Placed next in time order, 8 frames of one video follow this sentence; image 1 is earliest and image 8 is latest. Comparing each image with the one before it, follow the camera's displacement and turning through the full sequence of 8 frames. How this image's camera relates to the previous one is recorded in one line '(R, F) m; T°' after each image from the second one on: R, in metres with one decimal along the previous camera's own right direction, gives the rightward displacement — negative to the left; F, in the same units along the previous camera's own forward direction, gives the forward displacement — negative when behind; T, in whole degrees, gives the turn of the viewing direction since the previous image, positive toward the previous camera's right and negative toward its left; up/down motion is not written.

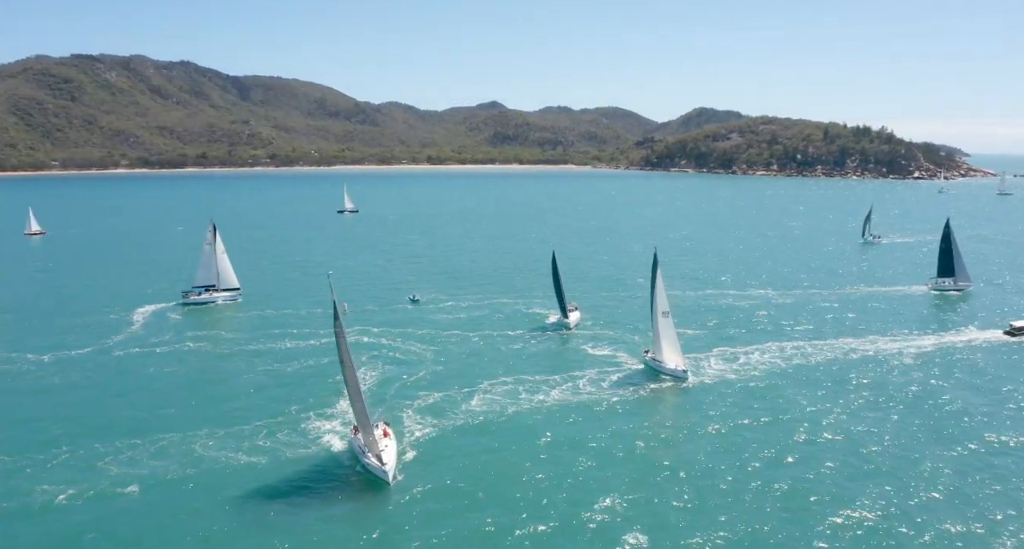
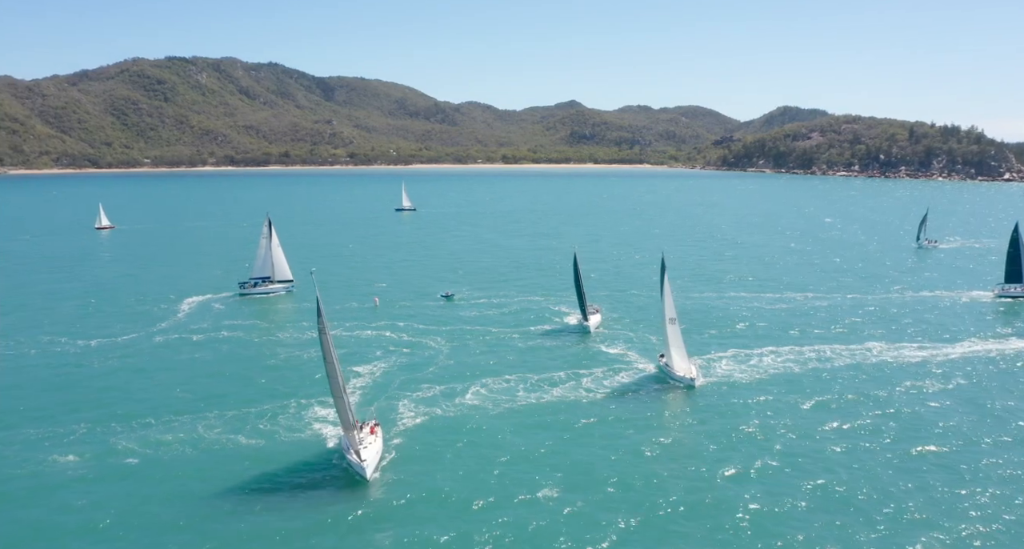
(+3.4, -0.6) m; -5°
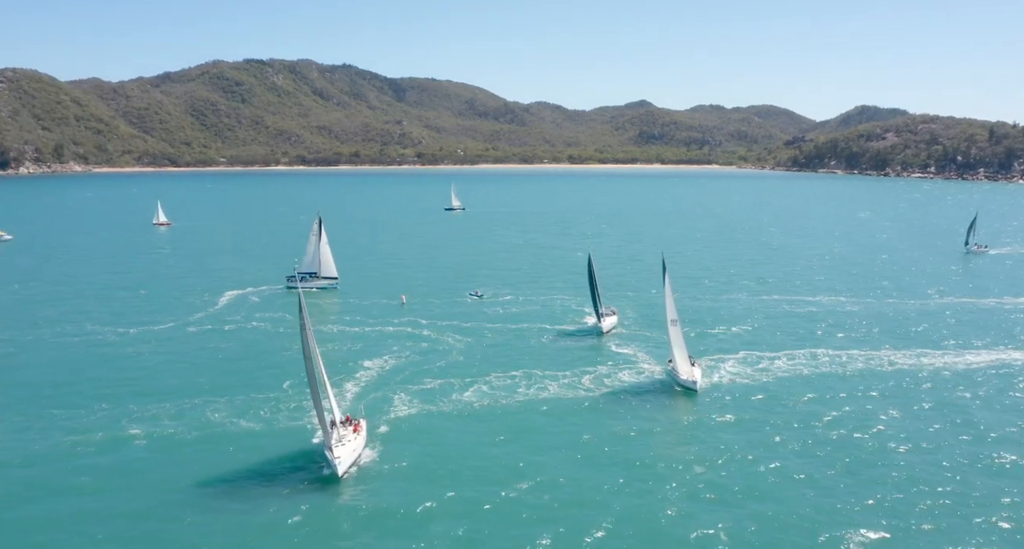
(+3.1, -0.6) m; -5°
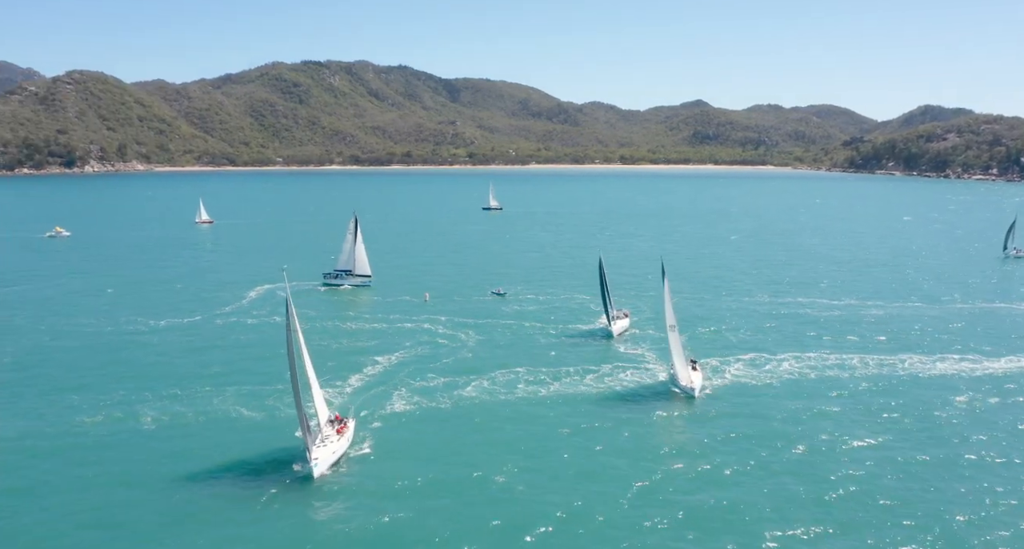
(+2.4, -0.6) m; -4°
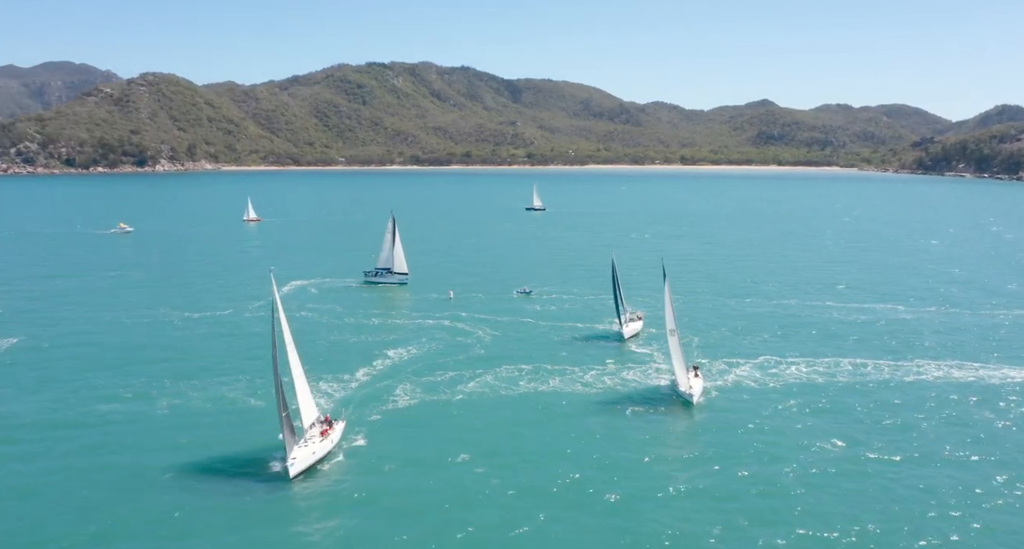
(+2.7, -0.6) m; -4°
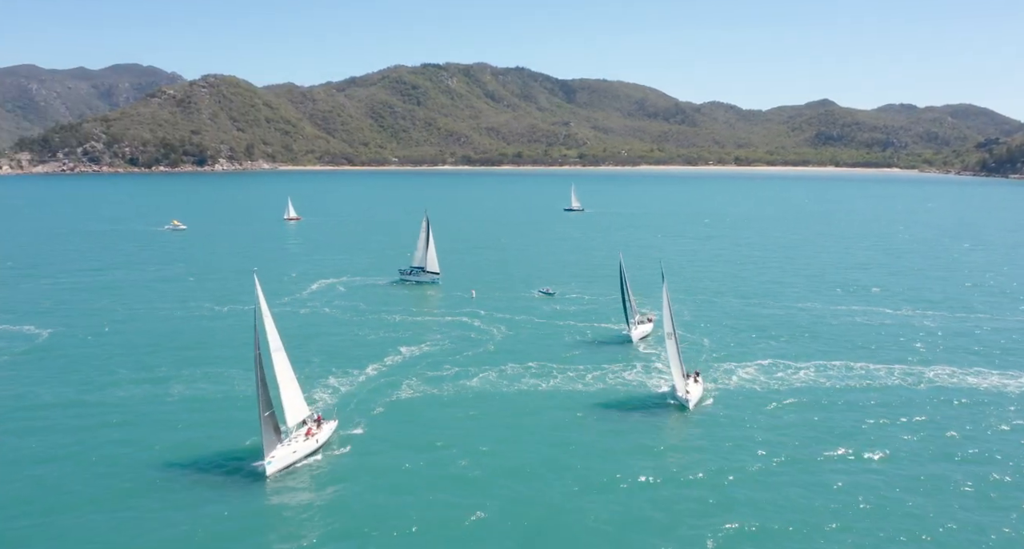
(+2.5, -0.6) m; -4°
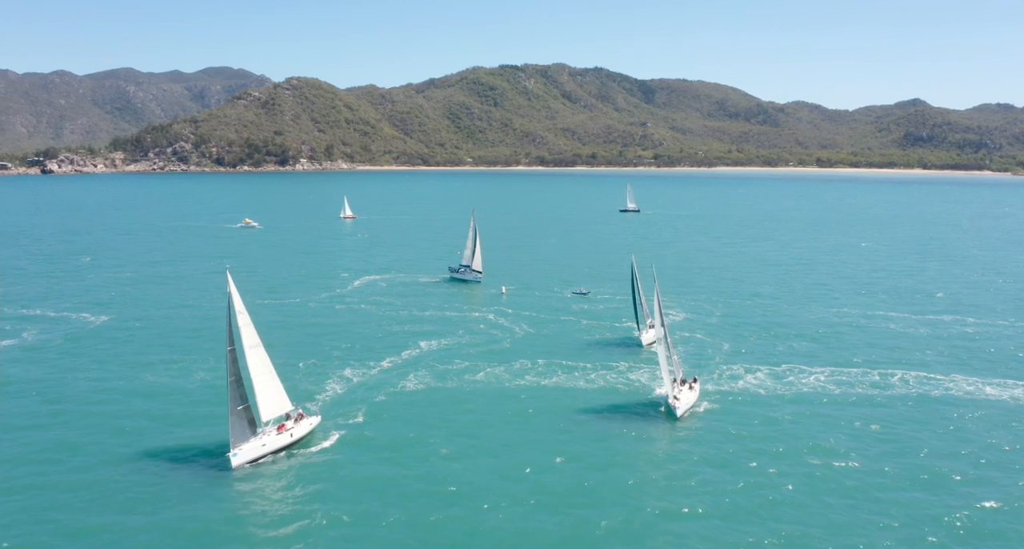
(+3.5, -0.9) m; -5°
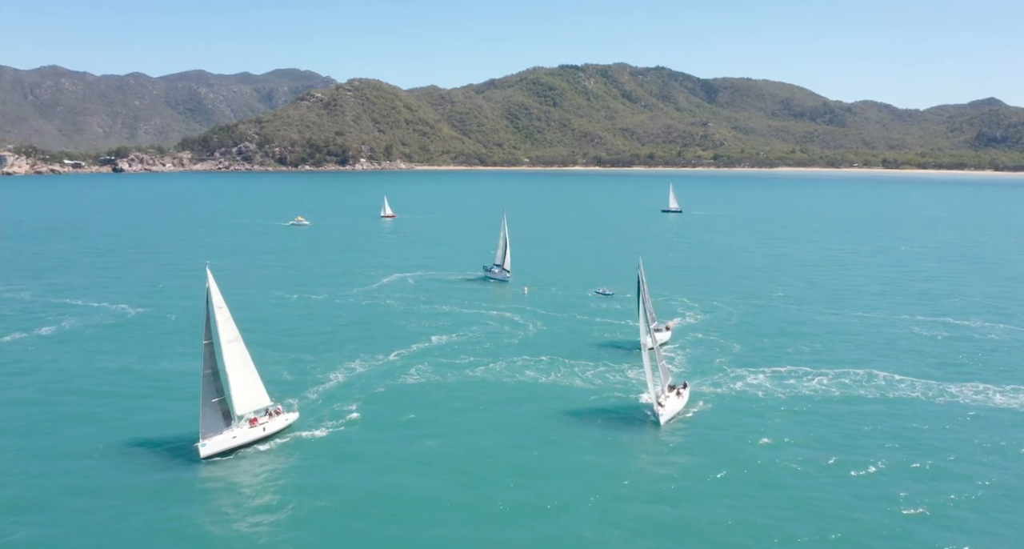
(+3.0, -0.8) m; -4°
